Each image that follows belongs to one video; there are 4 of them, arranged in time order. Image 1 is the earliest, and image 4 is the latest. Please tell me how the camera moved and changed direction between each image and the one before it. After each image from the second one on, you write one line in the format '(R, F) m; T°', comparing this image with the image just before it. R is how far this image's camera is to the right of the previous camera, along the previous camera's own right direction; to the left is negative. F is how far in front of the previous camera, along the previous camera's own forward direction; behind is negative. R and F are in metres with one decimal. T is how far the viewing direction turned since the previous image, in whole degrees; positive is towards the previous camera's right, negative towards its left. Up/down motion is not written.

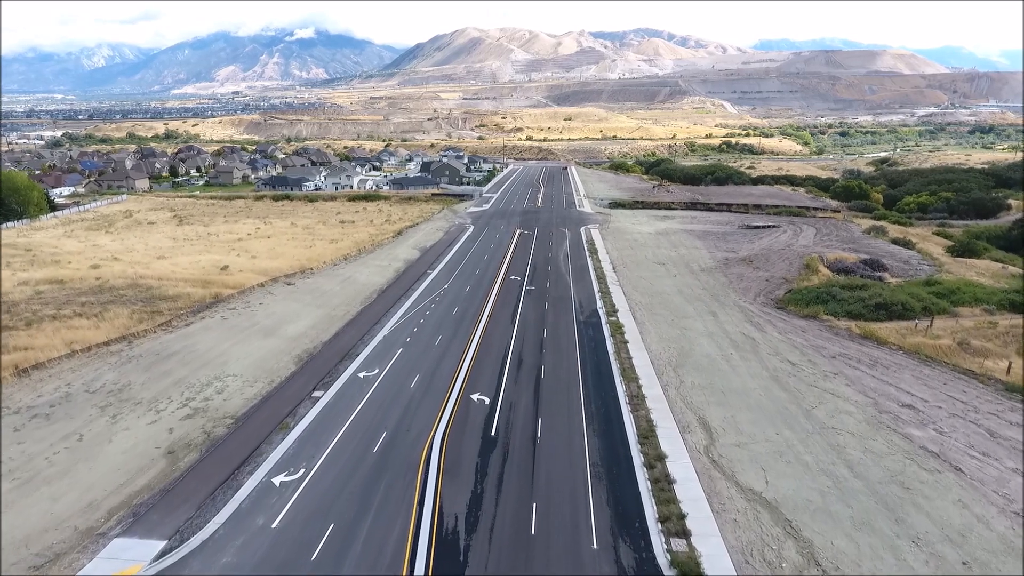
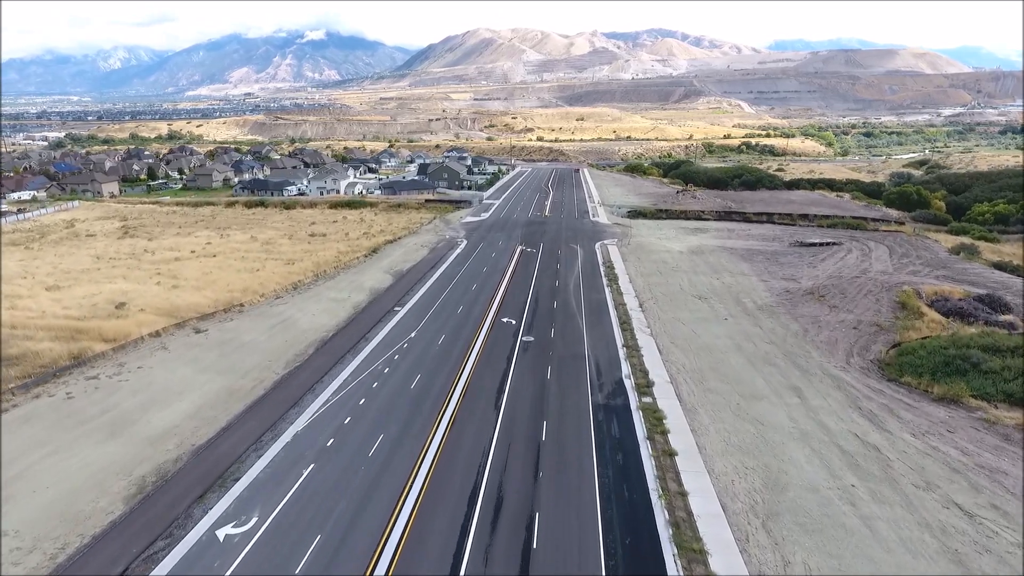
(+0.8, +8.5) m; -1°
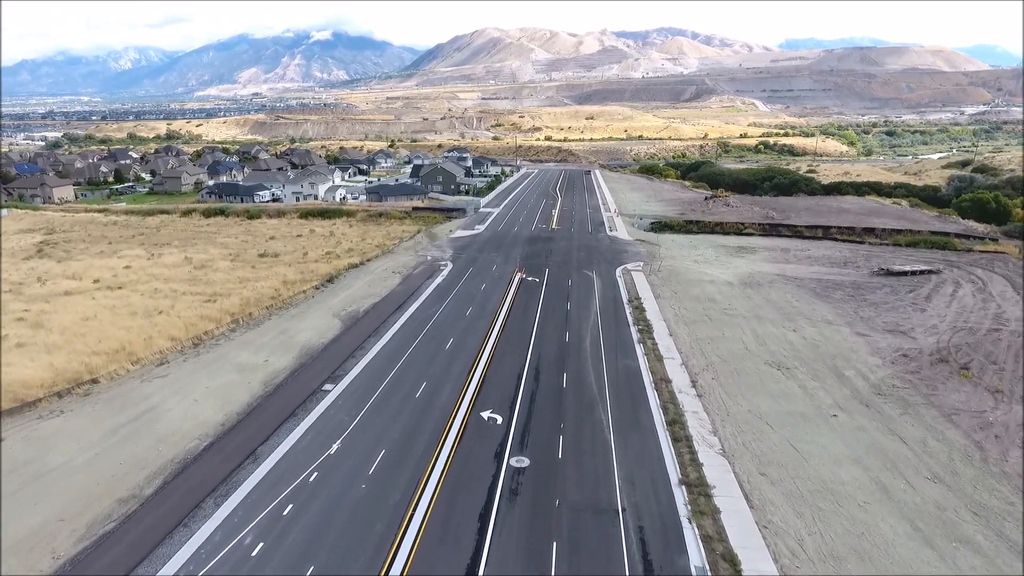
(+0.6, +8.9) m; -1°
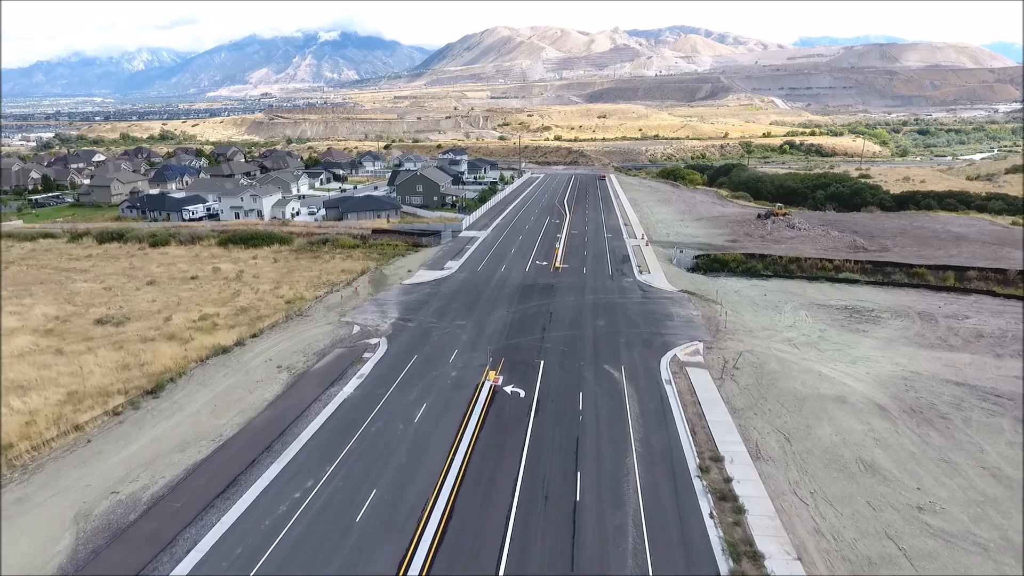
(+1.2, +13.2) m; -1°
